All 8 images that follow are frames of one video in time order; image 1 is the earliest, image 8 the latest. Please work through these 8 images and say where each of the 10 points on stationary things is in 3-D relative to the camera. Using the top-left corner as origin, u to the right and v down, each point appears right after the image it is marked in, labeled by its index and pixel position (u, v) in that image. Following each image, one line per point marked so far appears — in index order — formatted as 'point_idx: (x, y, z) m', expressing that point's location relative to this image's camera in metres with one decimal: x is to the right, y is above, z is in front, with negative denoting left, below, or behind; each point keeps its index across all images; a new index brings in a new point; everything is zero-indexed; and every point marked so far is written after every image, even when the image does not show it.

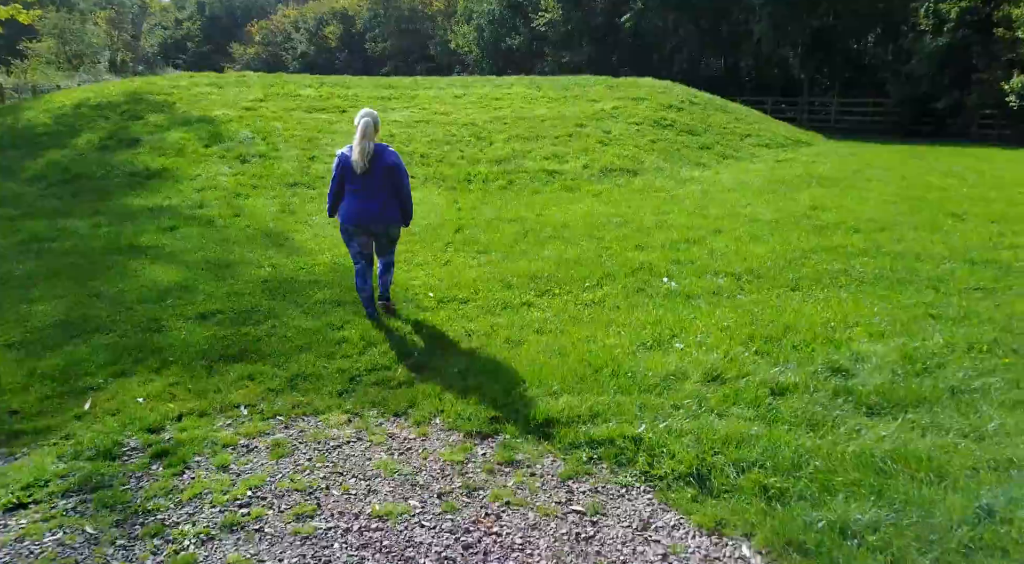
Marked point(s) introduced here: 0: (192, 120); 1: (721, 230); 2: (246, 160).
0: (-7.5, +3.7, +17.9) m
1: (+2.5, +0.6, +9.2) m
2: (-5.0, +2.3, +14.3) m
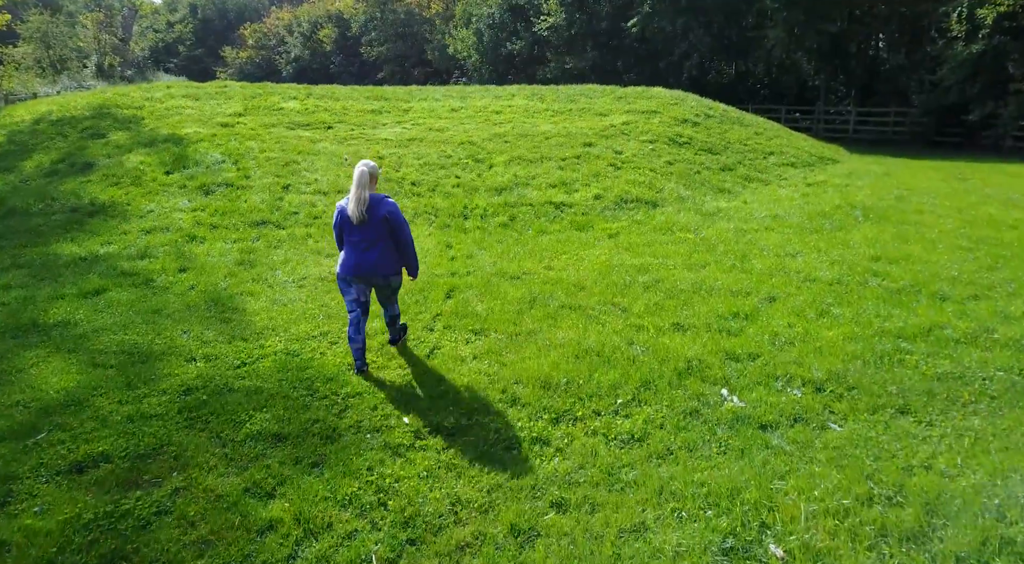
0: (-7.4, +3.0, +16.1) m
1: (+2.6, -0.1, +7.4) m
2: (-4.9, +1.5, +12.5) m
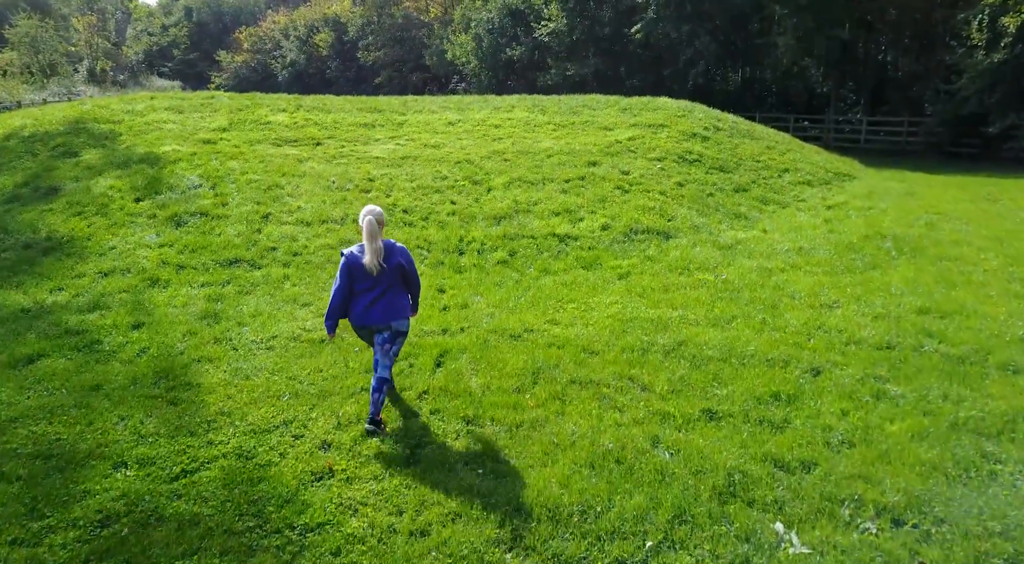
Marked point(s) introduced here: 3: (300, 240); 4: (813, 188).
0: (-7.4, +2.4, +15.0) m
1: (+2.6, -0.7, +6.4) m
2: (-4.9, +0.9, +11.5) m
3: (-3.0, +0.6, +11.0) m
4: (+6.9, +2.1, +17.5) m
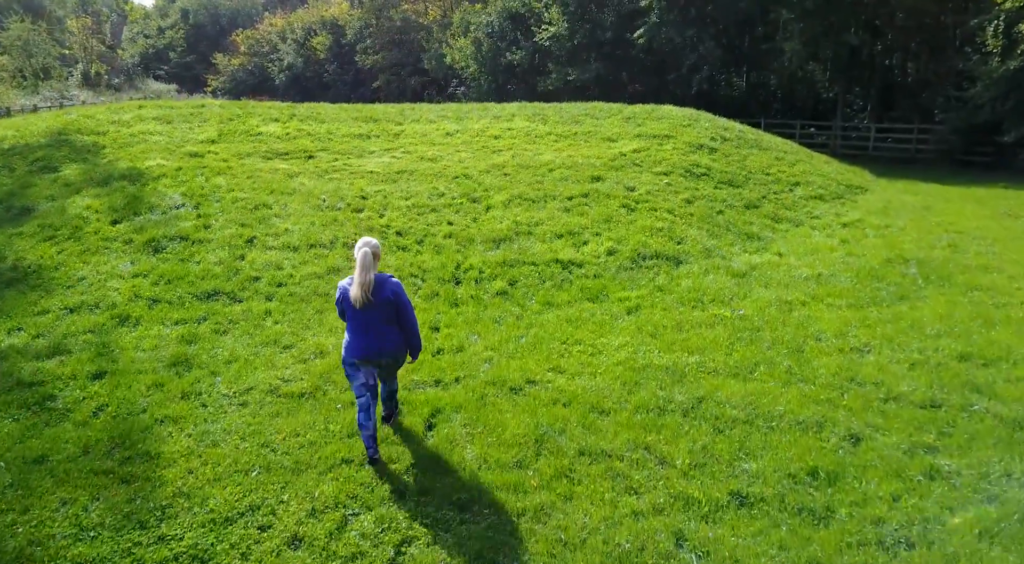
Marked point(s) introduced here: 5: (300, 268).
0: (-7.4, +2.0, +14.3) m
1: (+2.6, -1.1, +5.7) m
2: (-4.9, +0.5, +10.8) m
3: (-3.0, +0.2, +10.3) m
4: (+6.9, +1.7, +16.8) m
5: (-2.8, +0.2, +10.3) m
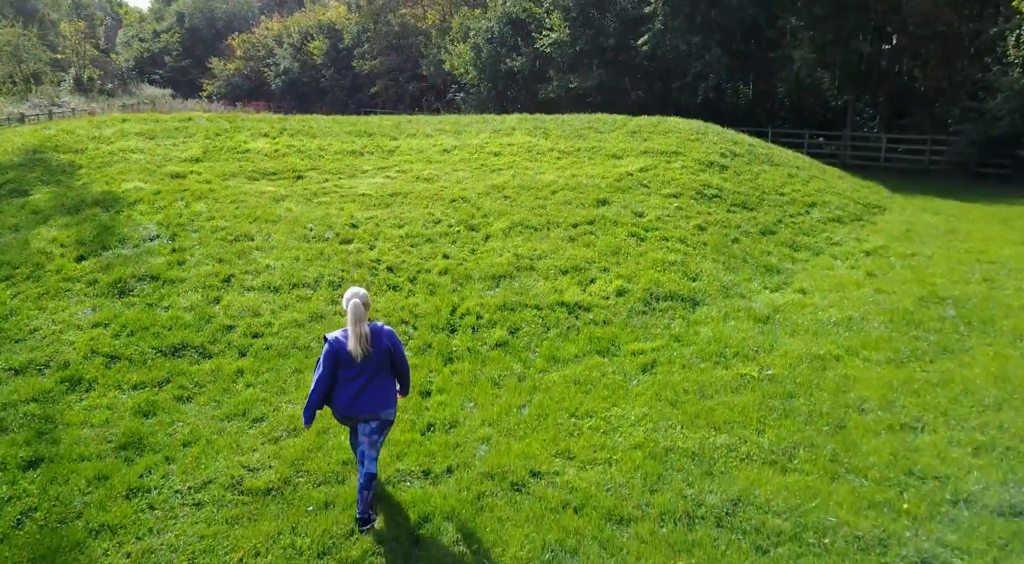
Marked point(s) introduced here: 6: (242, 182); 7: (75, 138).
0: (-7.4, +1.4, +13.4) m
1: (+2.6, -1.7, +4.7) m
2: (-4.9, -0.1, +9.8) m
3: (-3.0, -0.4, +9.4) m
4: (+6.9, +1.1, +15.9) m
5: (-2.8, -0.4, +9.4) m
6: (-5.5, +2.0, +15.6) m
7: (-10.5, +3.5, +18.5) m
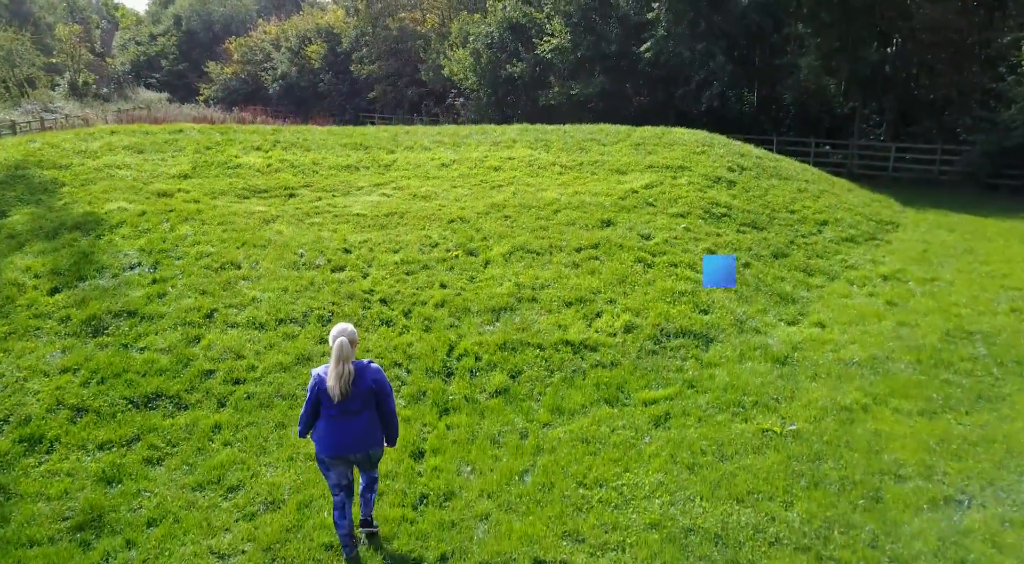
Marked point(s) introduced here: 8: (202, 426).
0: (-7.4, +0.9, +12.8) m
1: (+2.6, -2.1, +4.1) m
2: (-4.9, -0.5, +9.2) m
3: (-3.0, -0.8, +8.7) m
4: (+6.9, +0.7, +15.3) m
5: (-2.8, -0.8, +8.7) m
6: (-5.5, +1.6, +15.0) m
7: (-10.5, +3.0, +17.9) m
8: (-2.9, -1.3, +7.2) m
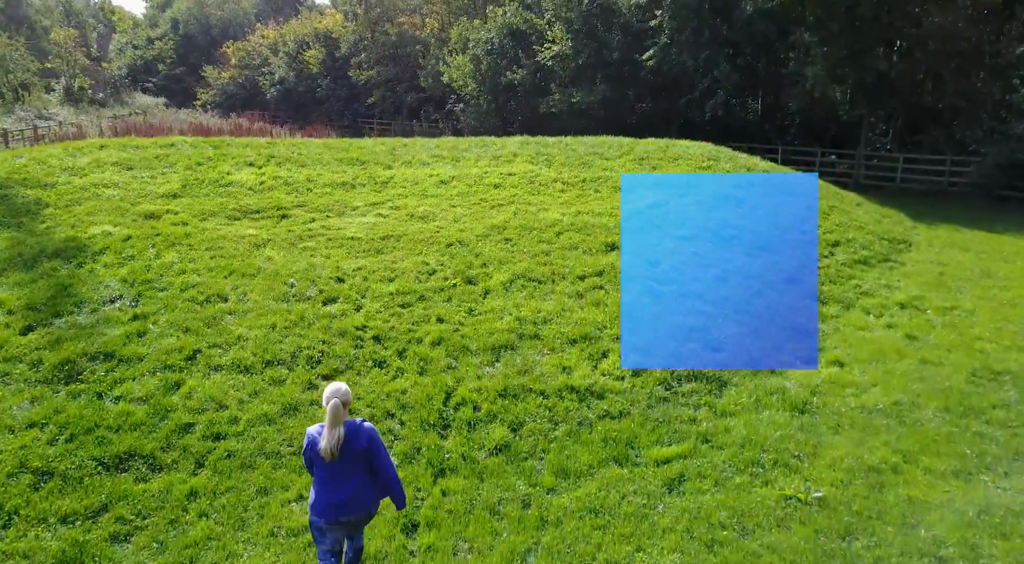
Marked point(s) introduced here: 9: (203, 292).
0: (-7.4, +0.5, +12.2) m
1: (+2.6, -2.6, +3.5) m
2: (-4.9, -1.0, +8.6) m
3: (-3.0, -1.3, +8.2) m
4: (+6.9, +0.2, +14.7) m
5: (-2.8, -1.3, +8.2) m
6: (-5.5, +1.1, +14.4) m
7: (-10.5, +2.5, +17.3) m
8: (-2.9, -1.8, +6.6) m
9: (-4.4, -0.1, +11.0) m
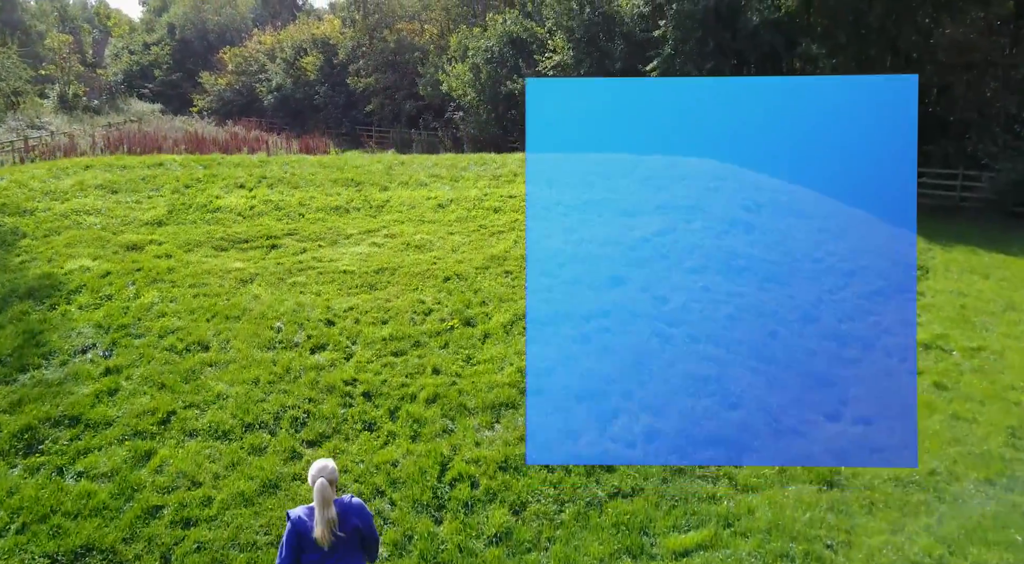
0: (-7.4, -0.1, +11.5) m
1: (+2.6, -3.2, +2.8) m
2: (-4.9, -1.6, +7.9) m
3: (-3.0, -1.9, +7.4) m
4: (+6.9, -0.4, +14.0) m
5: (-2.8, -1.9, +7.4) m
6: (-5.4, +0.5, +13.7) m
7: (-10.5, +1.9, +16.6) m
8: (-2.9, -2.4, +5.9) m
9: (-4.4, -0.8, +10.2) m
